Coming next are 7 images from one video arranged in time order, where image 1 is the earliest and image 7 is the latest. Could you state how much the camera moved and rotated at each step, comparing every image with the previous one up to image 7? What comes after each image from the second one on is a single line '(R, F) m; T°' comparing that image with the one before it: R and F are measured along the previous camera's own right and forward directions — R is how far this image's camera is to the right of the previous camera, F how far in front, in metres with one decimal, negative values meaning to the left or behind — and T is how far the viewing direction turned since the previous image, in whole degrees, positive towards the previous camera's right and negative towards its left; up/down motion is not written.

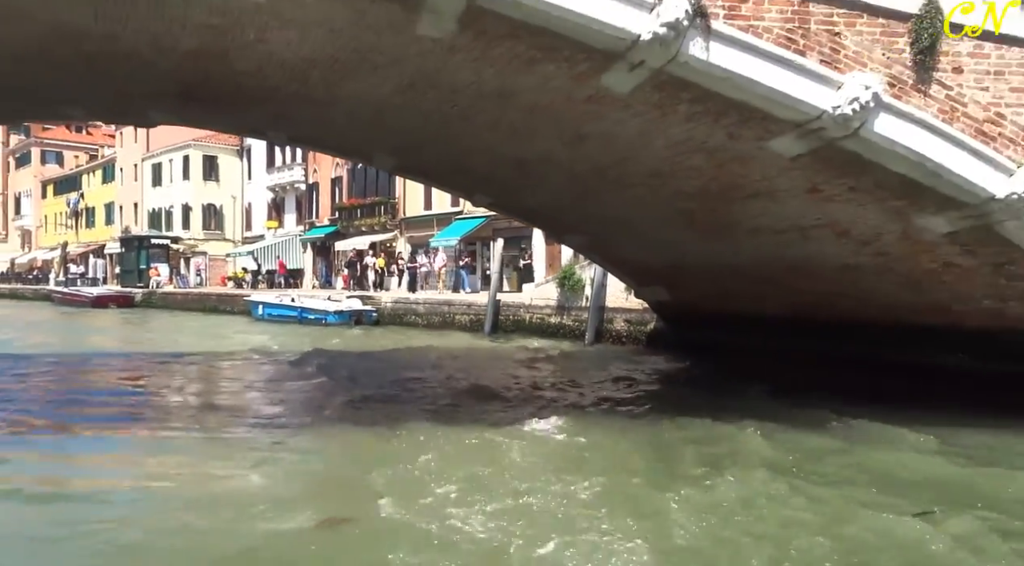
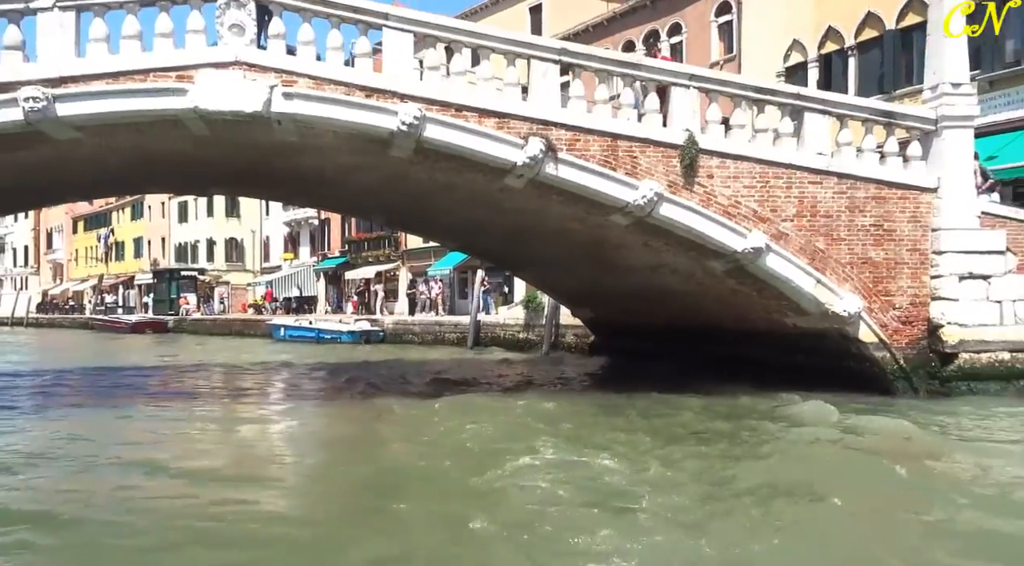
(+0.7, -3.8) m; -1°
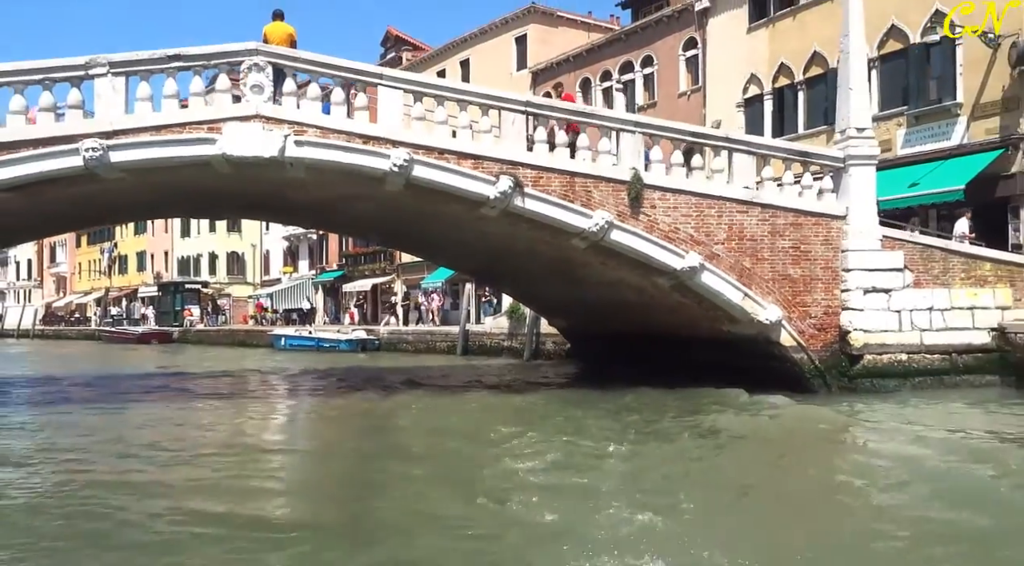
(+0.2, -1.8) m; 0°
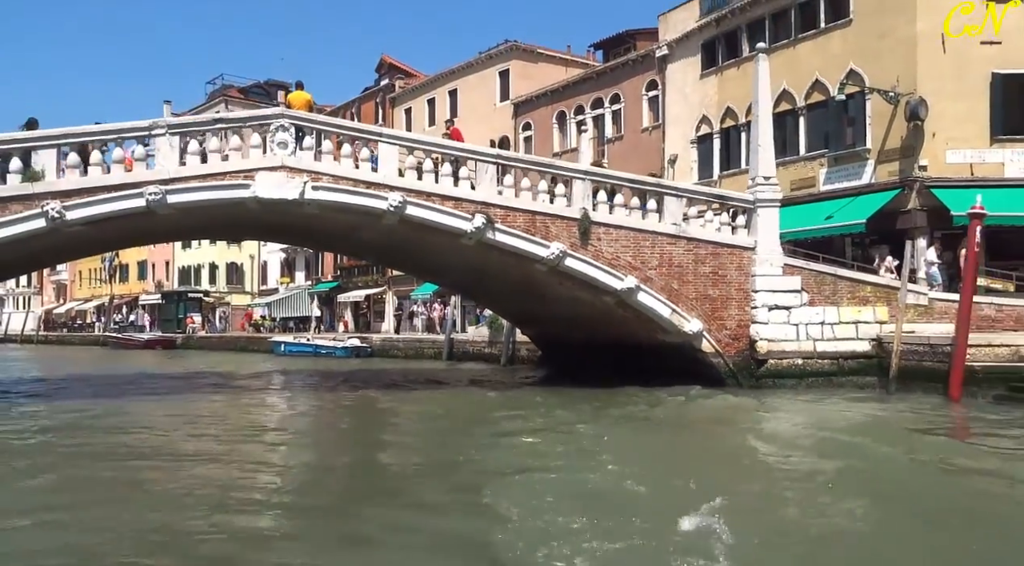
(+0.2, -2.7) m; +1°
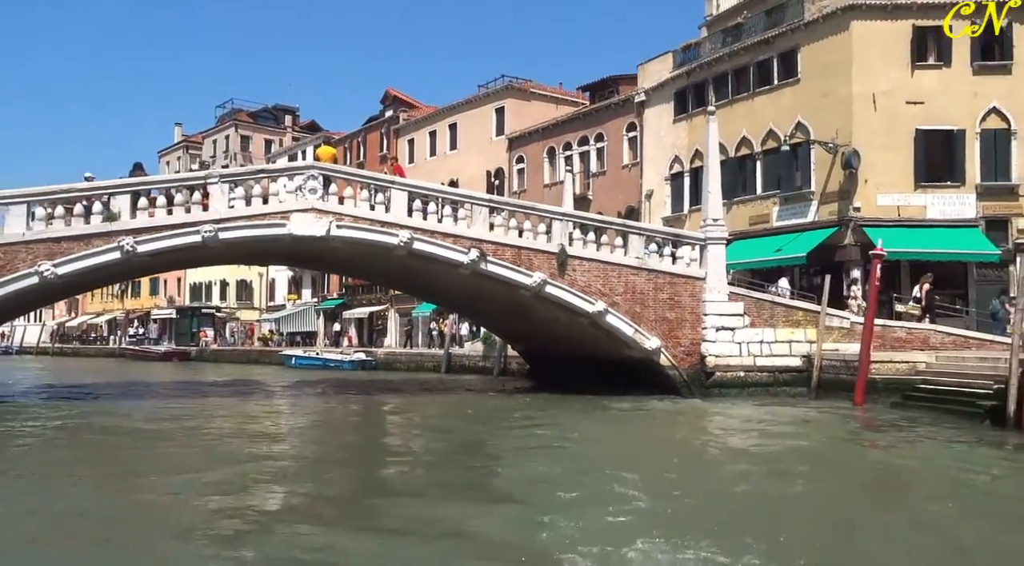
(+0.1, -2.7) m; 0°
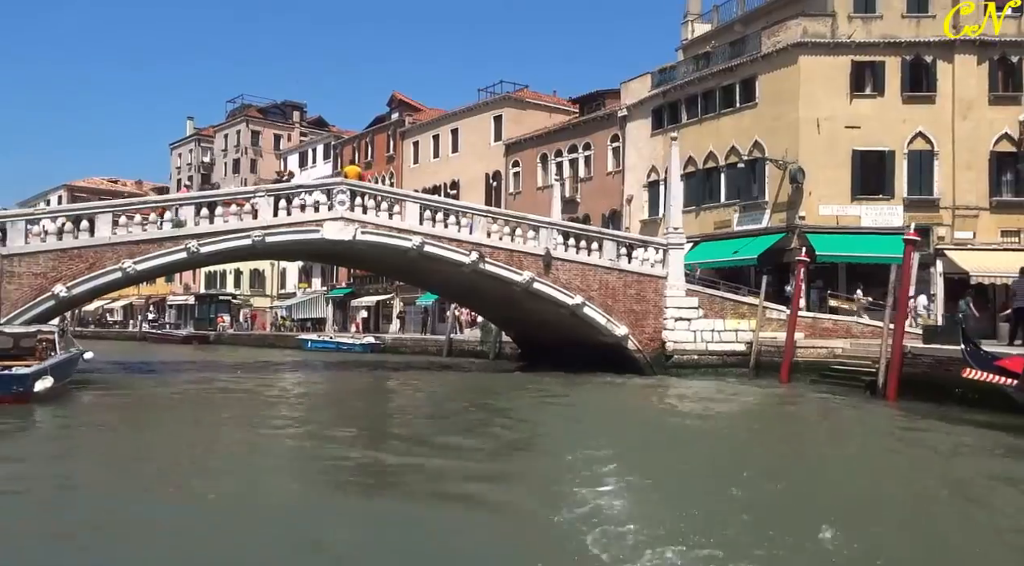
(+0.1, -3.4) m; 0°
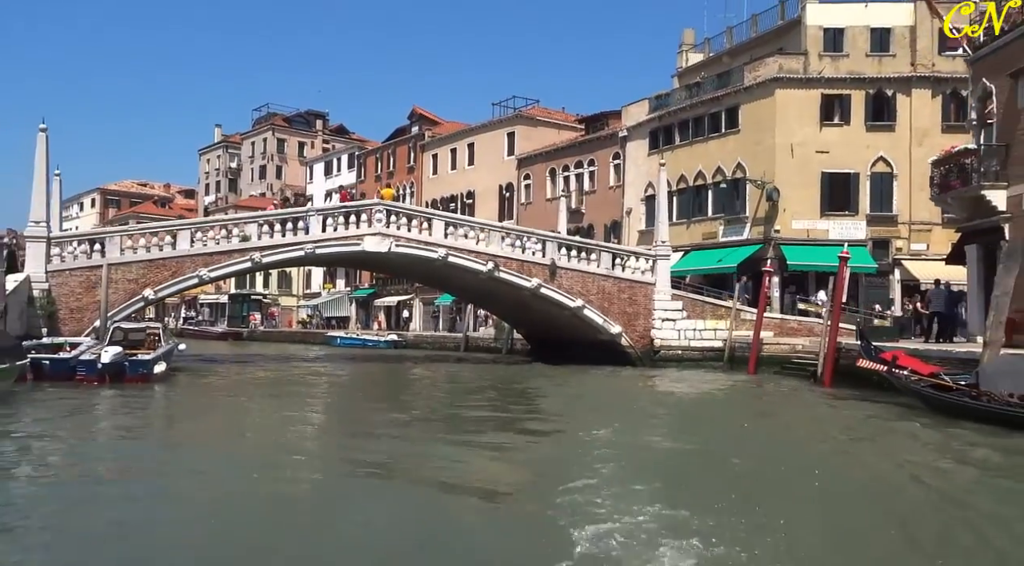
(+0.1, -3.4) m; -1°
